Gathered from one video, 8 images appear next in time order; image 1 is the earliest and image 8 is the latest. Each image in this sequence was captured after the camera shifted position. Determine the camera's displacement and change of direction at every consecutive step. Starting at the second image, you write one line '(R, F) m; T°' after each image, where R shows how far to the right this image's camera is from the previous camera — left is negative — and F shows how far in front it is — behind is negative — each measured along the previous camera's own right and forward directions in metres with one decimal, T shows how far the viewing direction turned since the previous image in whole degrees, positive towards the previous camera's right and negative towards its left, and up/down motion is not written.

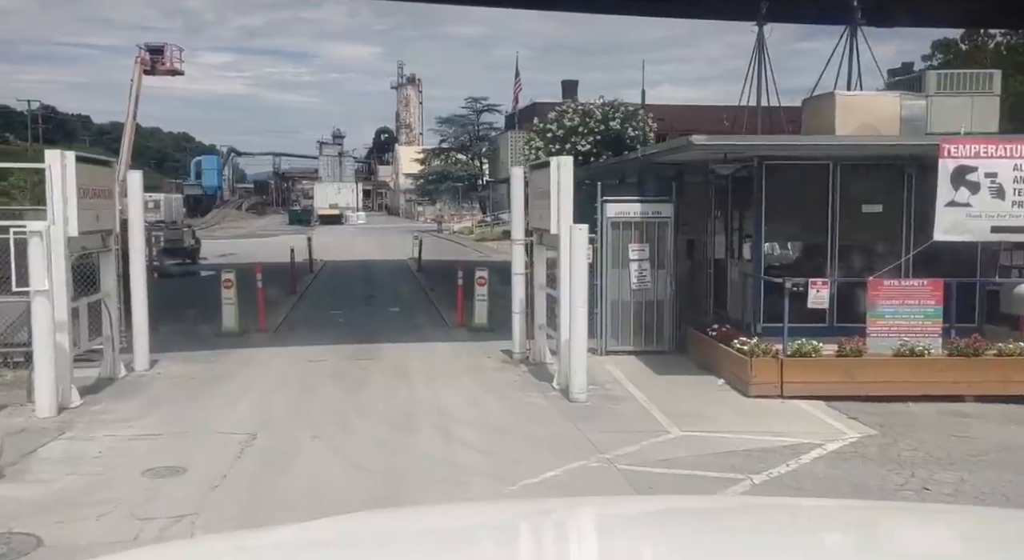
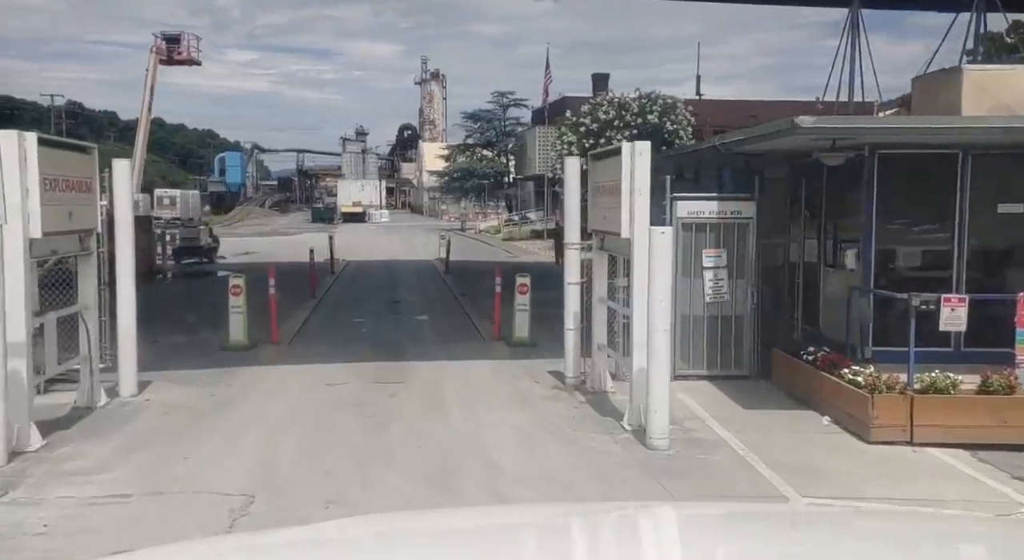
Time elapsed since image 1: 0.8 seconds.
(-0.4, +2.0) m; -1°
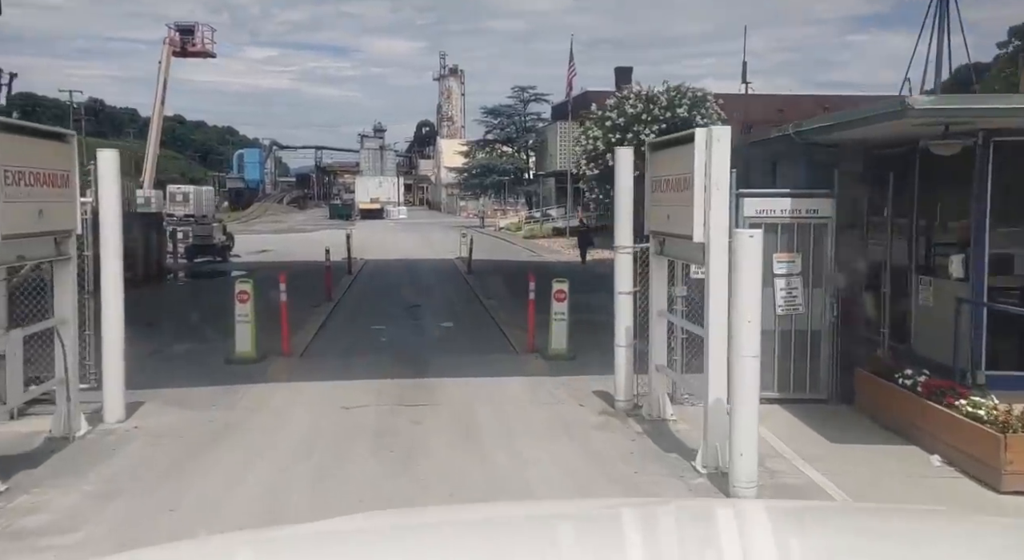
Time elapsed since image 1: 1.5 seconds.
(-0.3, +1.4) m; -1°
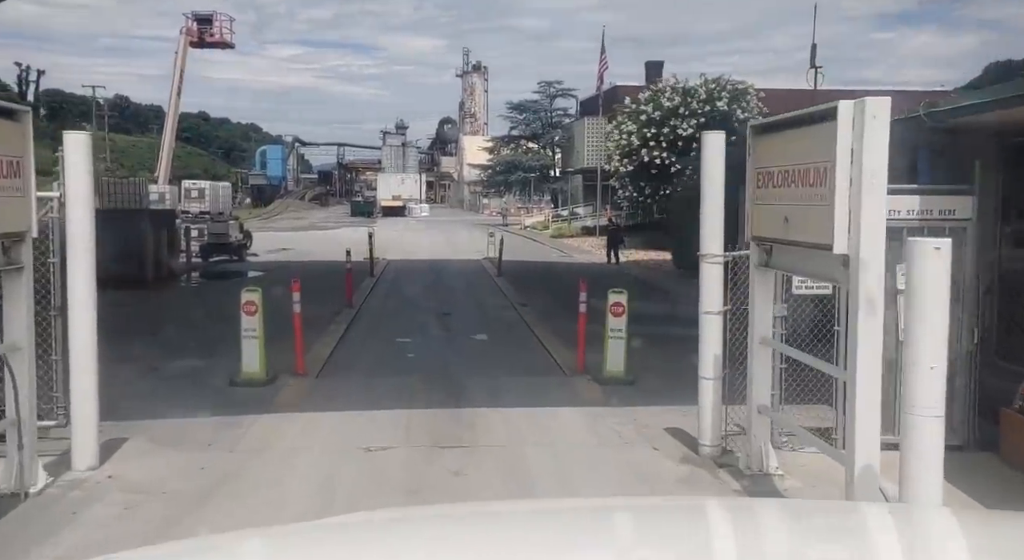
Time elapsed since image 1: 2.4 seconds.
(-0.4, +1.8) m; -1°
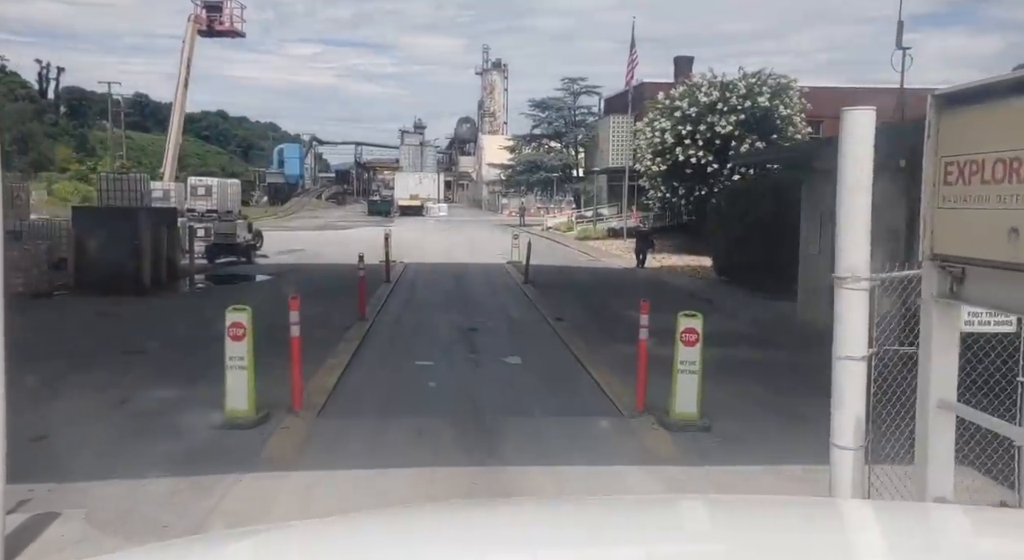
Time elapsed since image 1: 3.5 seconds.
(-0.3, +2.1) m; -1°
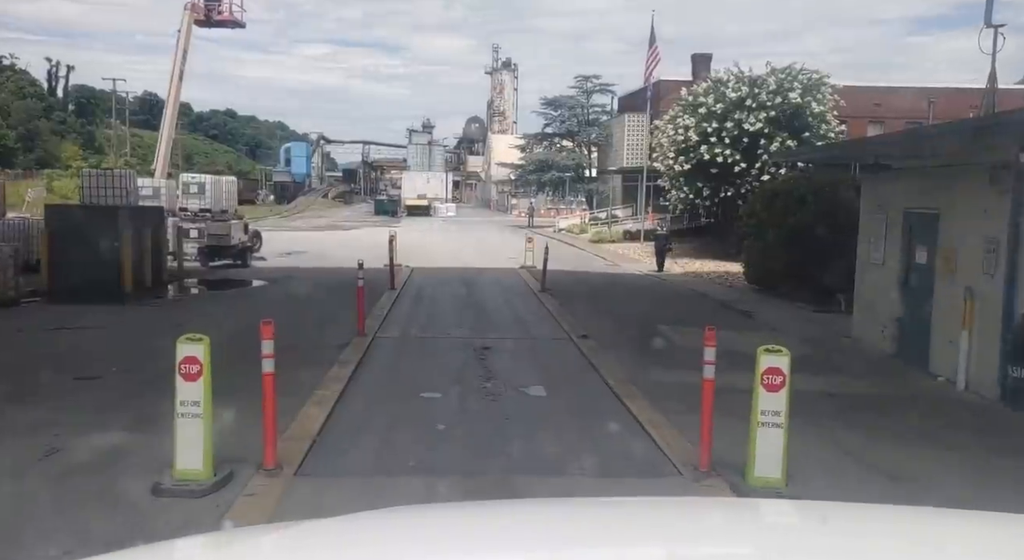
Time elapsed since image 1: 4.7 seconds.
(-0.2, +2.0) m; 0°
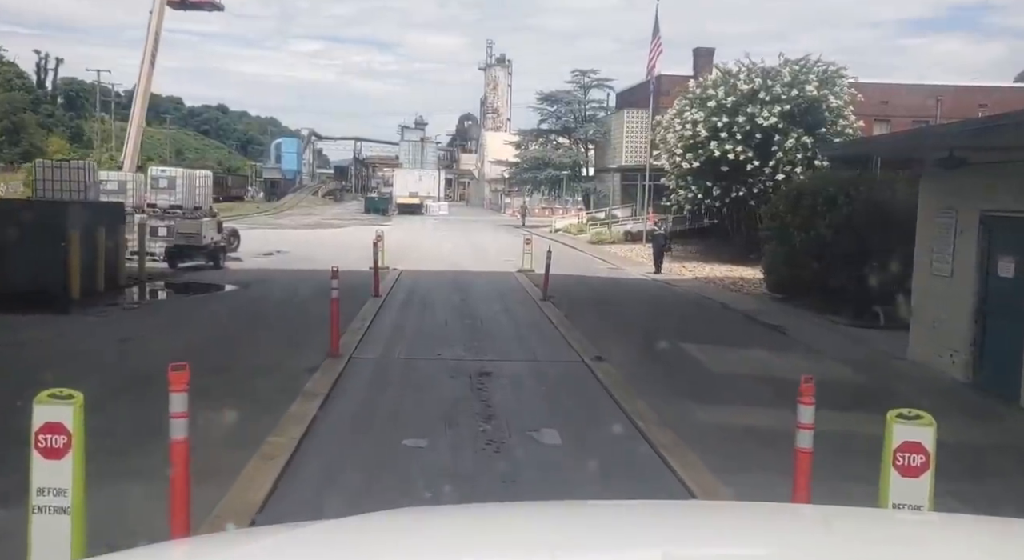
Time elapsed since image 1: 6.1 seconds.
(-0.1, +2.3) m; +1°
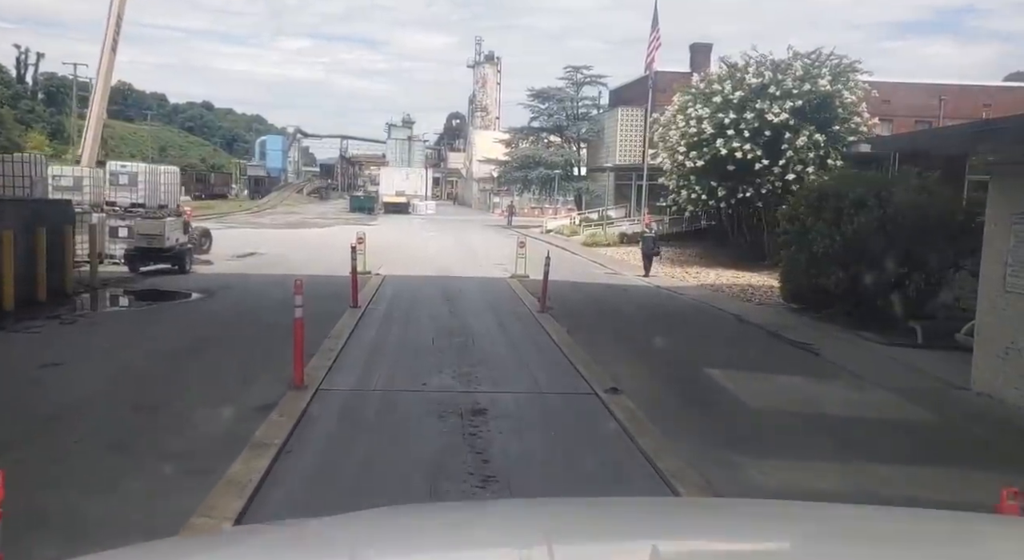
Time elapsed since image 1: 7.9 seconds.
(-0.1, +2.1) m; +1°
